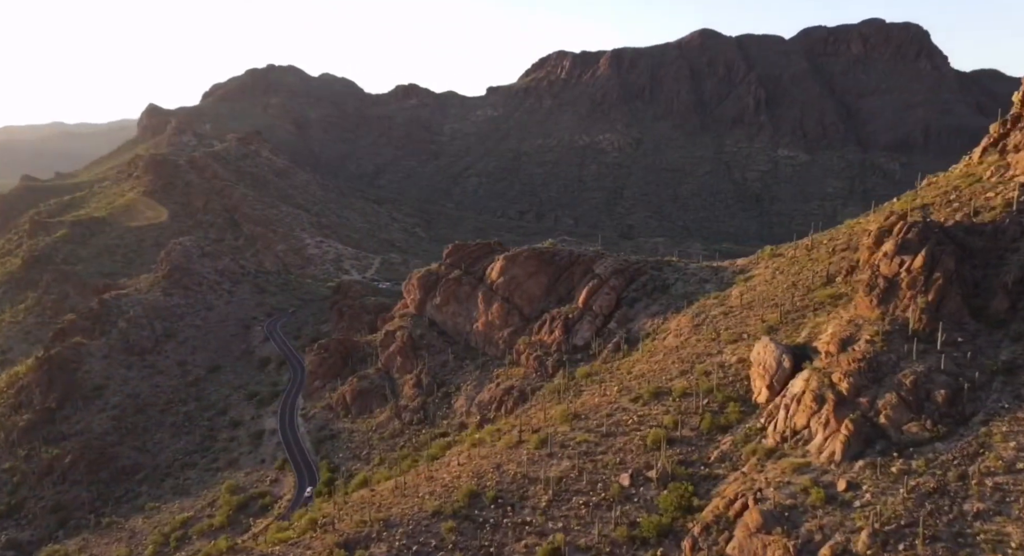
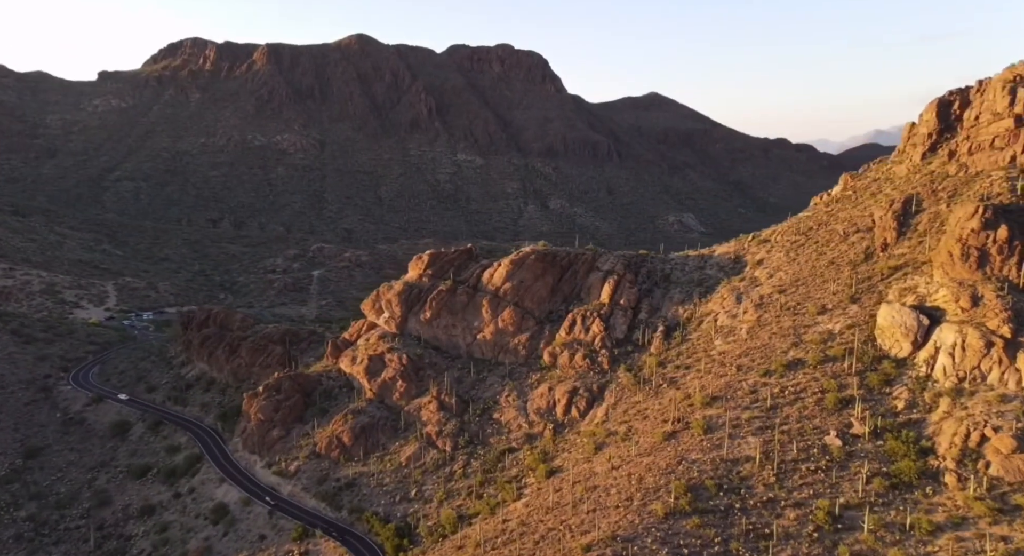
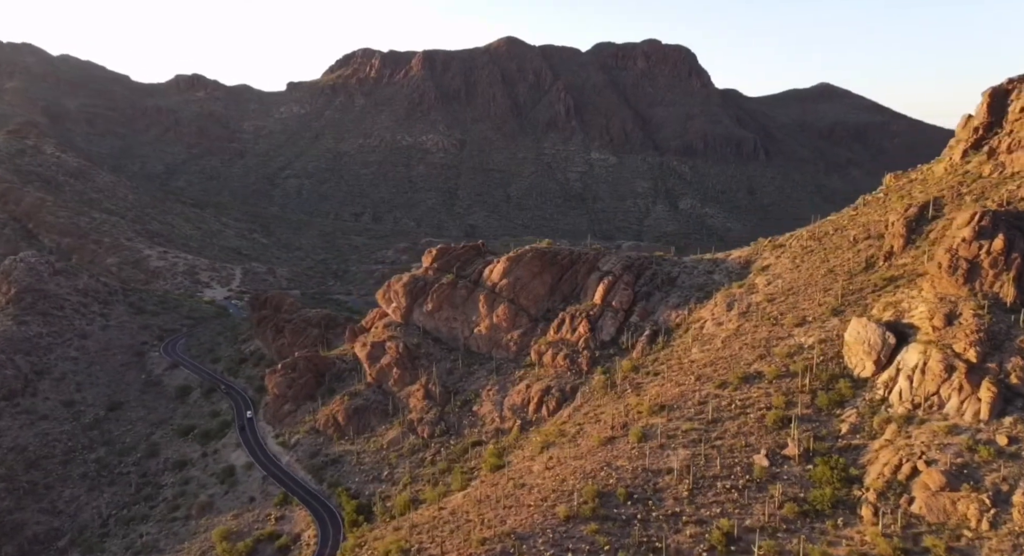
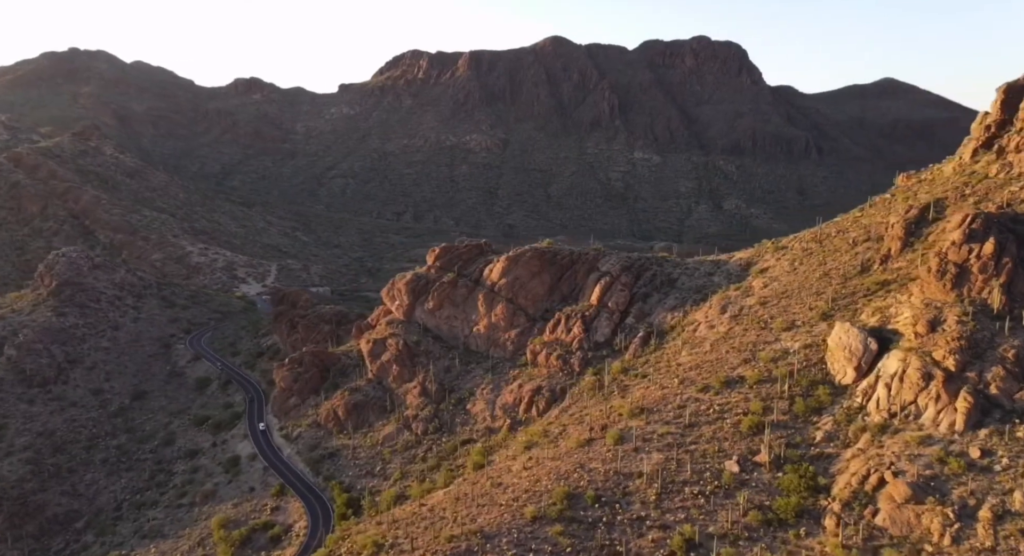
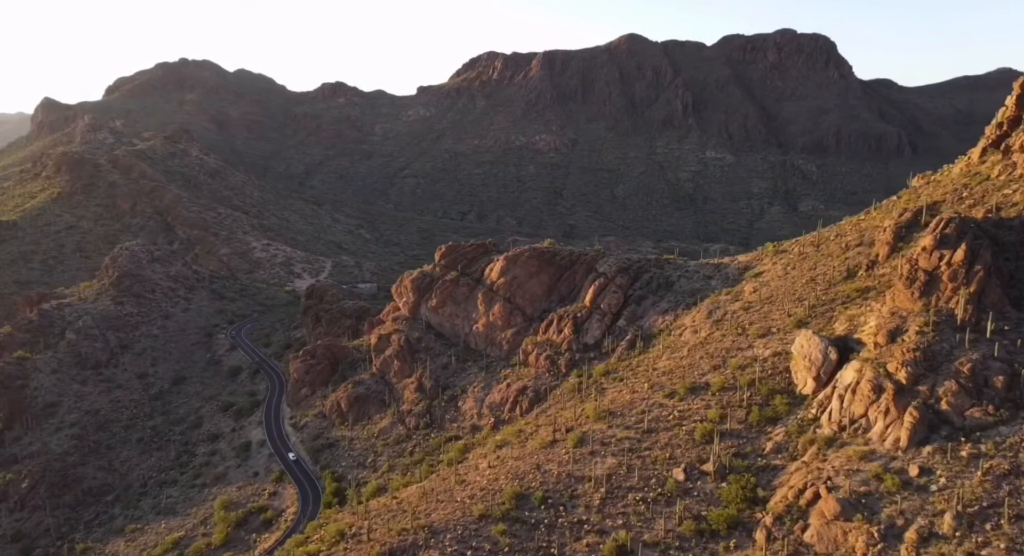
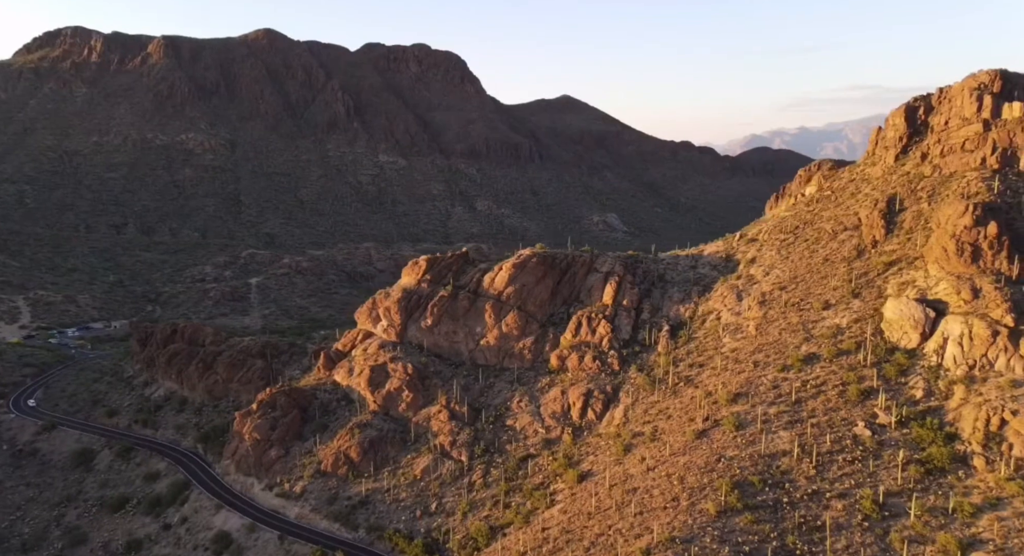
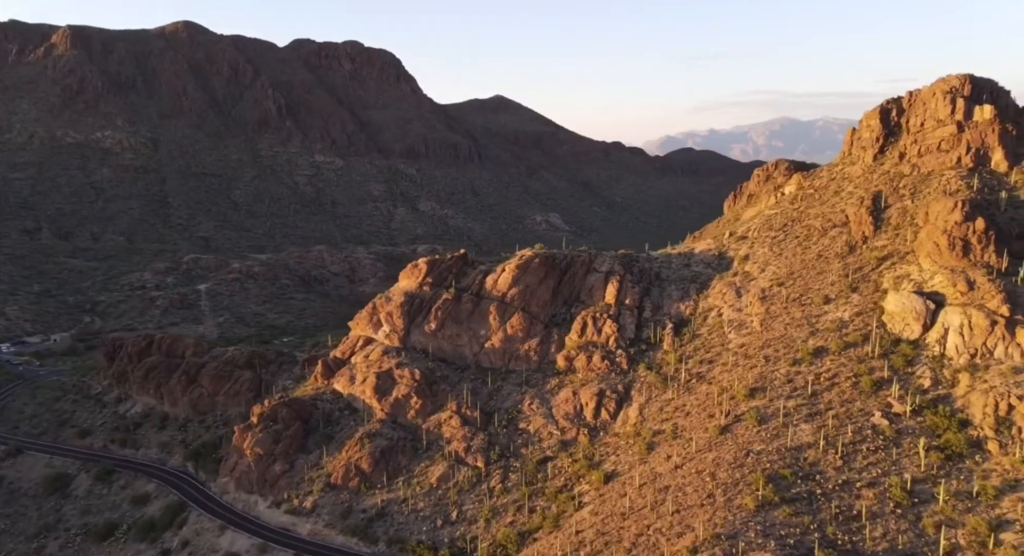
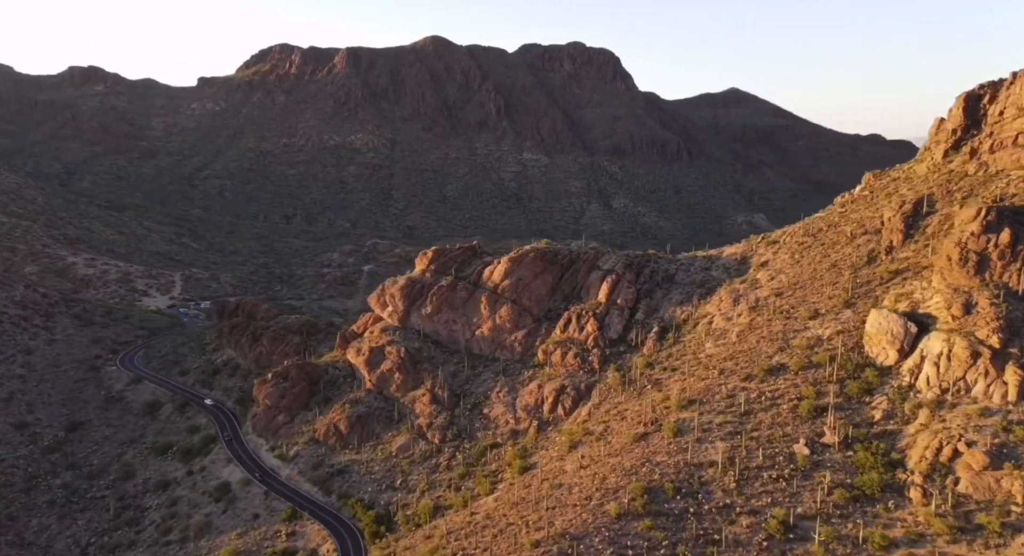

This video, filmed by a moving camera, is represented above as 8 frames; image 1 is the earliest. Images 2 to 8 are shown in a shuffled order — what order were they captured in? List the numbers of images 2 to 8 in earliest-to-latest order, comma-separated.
5, 4, 3, 8, 2, 6, 7
